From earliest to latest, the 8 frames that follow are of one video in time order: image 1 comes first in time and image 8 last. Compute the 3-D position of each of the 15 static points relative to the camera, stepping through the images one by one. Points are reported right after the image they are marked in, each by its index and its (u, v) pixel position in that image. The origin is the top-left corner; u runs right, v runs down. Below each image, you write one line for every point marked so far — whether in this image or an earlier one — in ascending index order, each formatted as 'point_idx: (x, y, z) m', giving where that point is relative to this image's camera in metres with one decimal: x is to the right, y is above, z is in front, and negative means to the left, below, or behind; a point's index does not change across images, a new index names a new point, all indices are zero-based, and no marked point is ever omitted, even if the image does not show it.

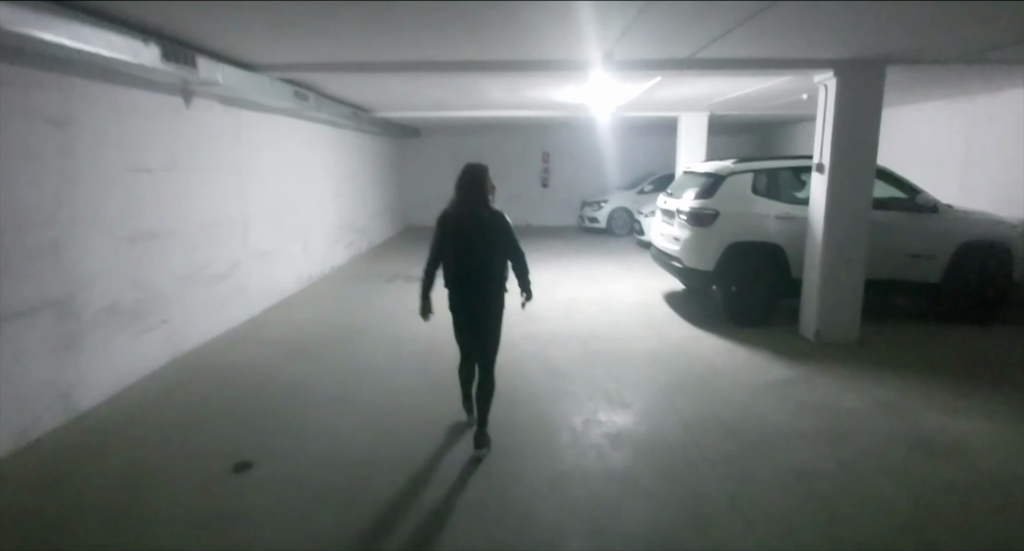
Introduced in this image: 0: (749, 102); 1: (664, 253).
0: (+4.0, +3.0, +8.0) m
1: (+2.1, +0.3, +6.7) m
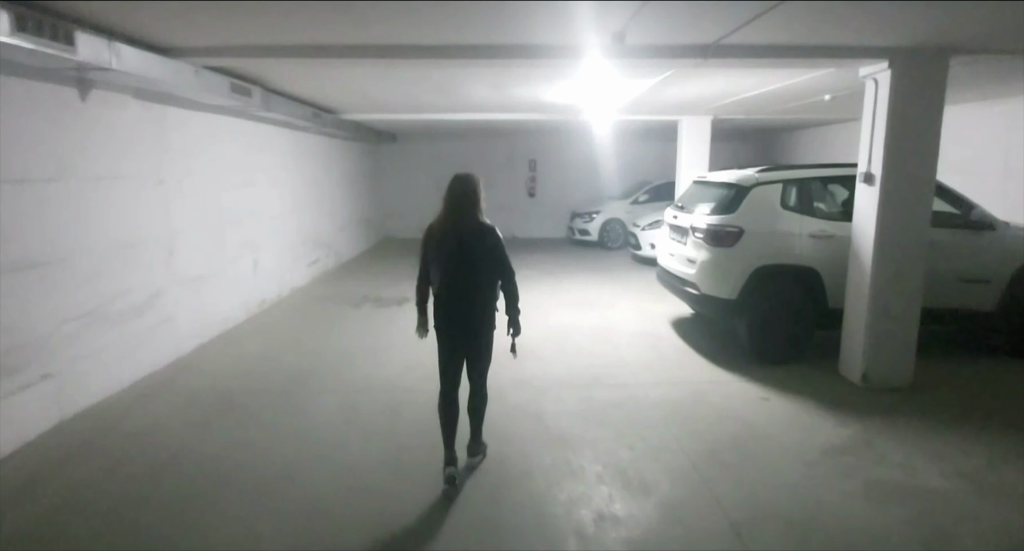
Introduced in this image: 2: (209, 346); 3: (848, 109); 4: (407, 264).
0: (+3.8, +2.7, +7.2) m
1: (+1.9, 0.0, +5.7) m
2: (-3.7, -0.9, +5.7) m
3: (+5.4, +2.7, +7.6) m
4: (-2.3, +0.3, +10.4) m
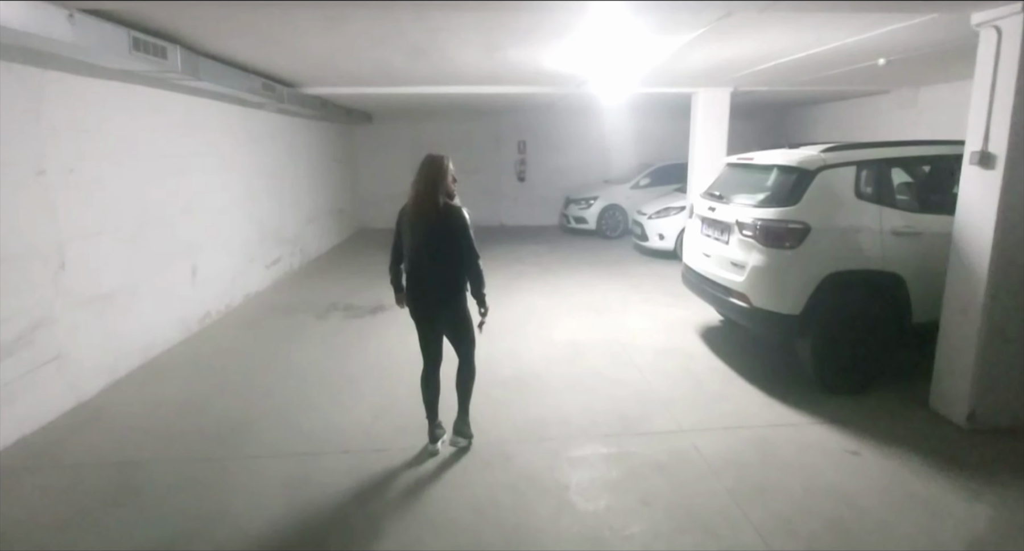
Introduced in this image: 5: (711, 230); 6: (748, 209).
0: (+3.7, +2.7, +6.1) m
1: (+1.9, -0.1, +4.7) m
2: (-3.7, -1.0, +4.5) m
3: (+5.3, +2.8, +6.6) m
4: (-2.5, +0.3, +9.2) m
5: (+2.0, +0.4, +4.7) m
6: (+2.1, +0.6, +4.2) m
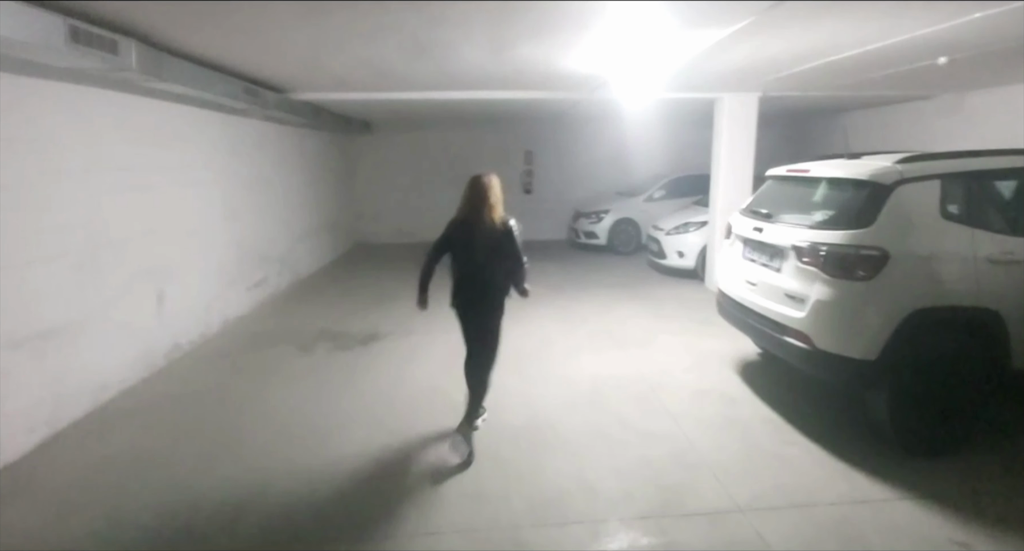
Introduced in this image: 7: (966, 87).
0: (+3.8, +2.4, +5.4) m
1: (+2.0, -0.3, +4.0) m
2: (-3.6, -1.3, +3.8) m
3: (+5.4, +2.5, +5.9) m
4: (-2.4, -0.1, +8.6) m
5: (+2.1, +0.2, +4.0) m
6: (+2.2, +0.3, +3.5) m
7: (+6.2, +2.6, +6.4) m
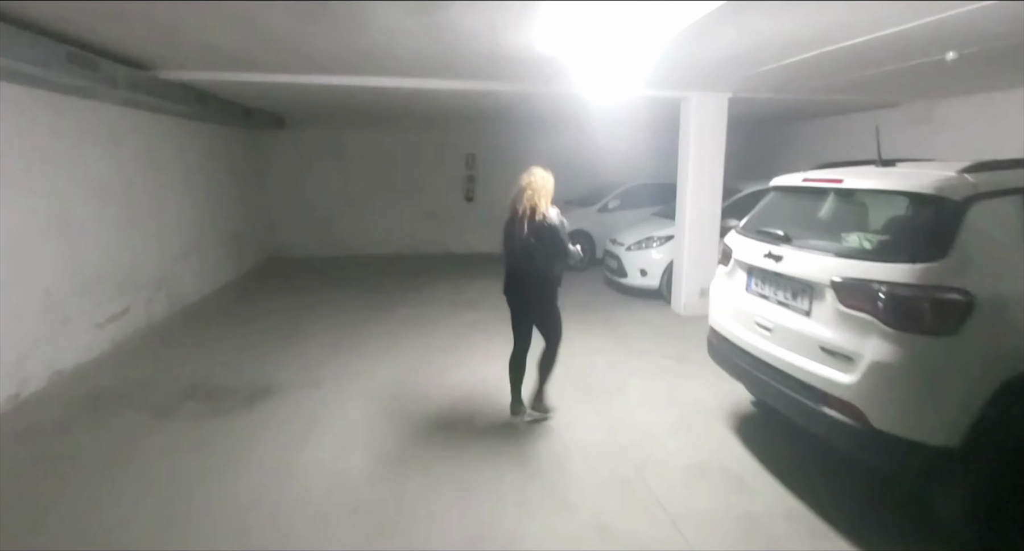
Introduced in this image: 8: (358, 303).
0: (+3.2, +2.1, +4.7) m
1: (+1.6, -0.6, +3.0) m
2: (-3.9, -1.6, +2.2) m
3: (+4.7, +2.2, +5.4) m
4: (-3.3, -0.4, +7.0) m
5: (+1.7, -0.1, +3.0) m
6: (+1.9, +0.1, +2.6) m
7: (+5.4, +2.3, +6.0) m
8: (-2.3, -0.4, +7.1) m
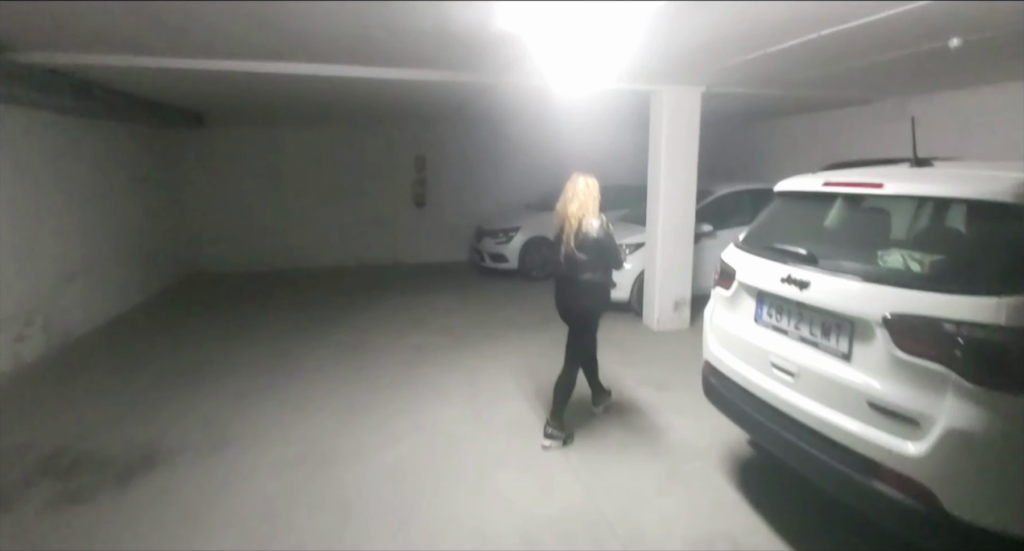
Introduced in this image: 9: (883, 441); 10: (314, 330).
0: (+2.8, +2.0, +4.2) m
1: (+1.4, -0.8, +2.4) m
2: (-4.0, -1.9, +1.1) m
3: (+4.2, +2.1, +5.0) m
4: (-3.9, -0.7, +6.0) m
5: (+1.4, -0.2, +2.4) m
6: (+1.7, -0.1, +2.0) m
7: (+4.9, +2.2, +5.7) m
8: (-2.9, -0.7, +6.1) m
9: (+1.6, -0.7, +2.0) m
10: (-2.5, -0.7, +6.0) m
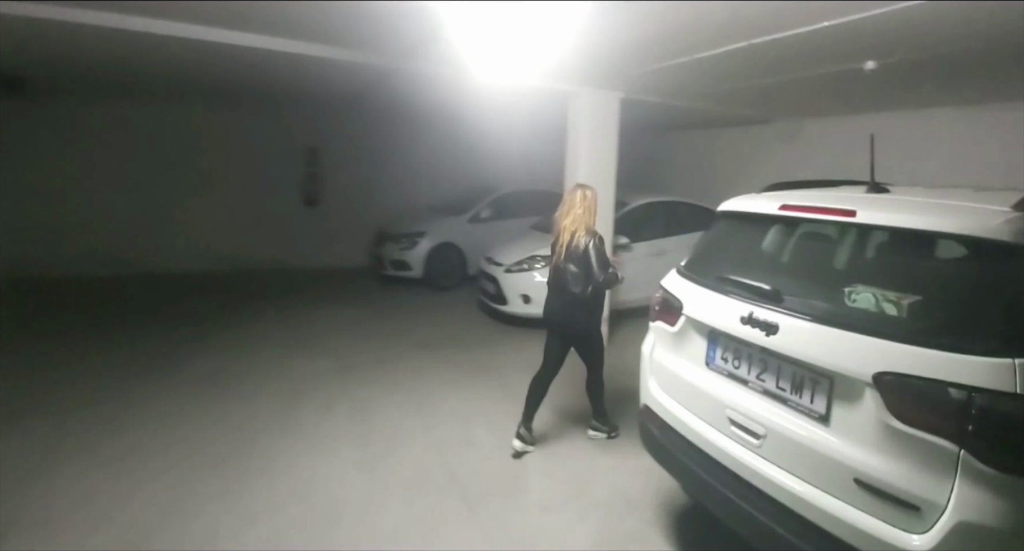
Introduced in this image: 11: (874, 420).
0: (+2.0, +1.8, +4.1) m
1: (+1.0, -0.9, +2.0) m
2: (-4.1, -2.1, -0.4) m
3: (+3.2, +1.9, +5.1) m
4: (-4.9, -0.9, +4.5) m
5: (+1.0, -0.4, +2.0) m
6: (+1.3, -0.2, +1.6) m
7: (+3.8, +2.1, +5.9) m
8: (-3.9, -0.8, +4.8) m
9: (+1.2, -0.9, +1.6) m
10: (-3.6, -0.8, +4.8) m
11: (+1.3, -0.5, +1.7) m
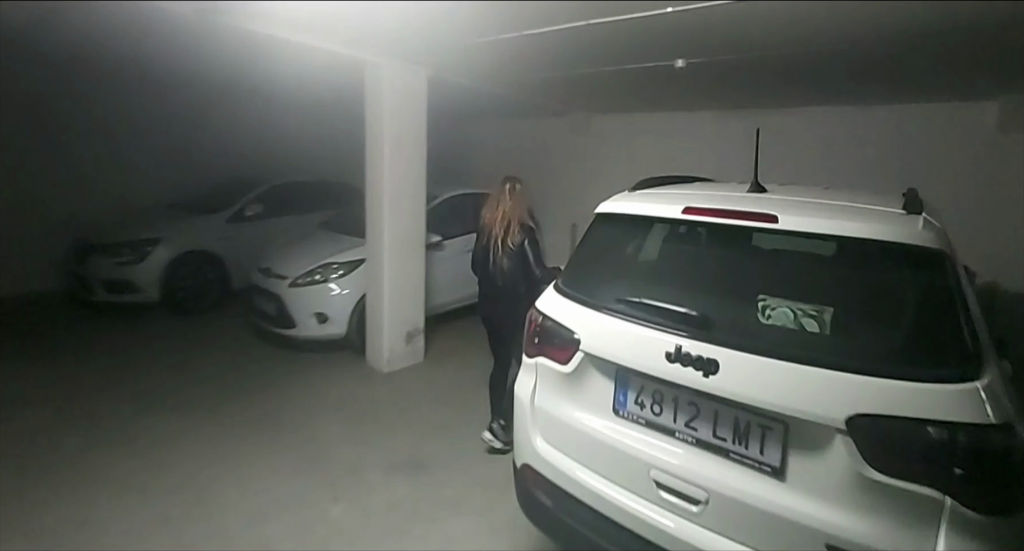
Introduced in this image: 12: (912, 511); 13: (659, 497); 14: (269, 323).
0: (+0.4, +1.8, +3.8) m
1: (+0.6, -1.0, +1.6) m
2: (-2.9, -2.5, -2.7) m
3: (+1.0, +2.0, +5.3) m
4: (-5.7, -1.4, +1.2) m
5: (+0.6, -0.5, +1.6) m
6: (+1.0, -0.3, +1.4) m
7: (+1.2, +2.2, +6.2) m
8: (-5.1, -1.3, +1.9) m
9: (+1.0, -0.9, +1.3) m
10: (-4.7, -1.2, +2.1) m
11: (+0.9, -0.6, +1.4) m
12: (+1.1, -0.6, +1.3) m
13: (+0.5, -0.8, +1.6) m
14: (-2.5, -0.5, +4.9) m
